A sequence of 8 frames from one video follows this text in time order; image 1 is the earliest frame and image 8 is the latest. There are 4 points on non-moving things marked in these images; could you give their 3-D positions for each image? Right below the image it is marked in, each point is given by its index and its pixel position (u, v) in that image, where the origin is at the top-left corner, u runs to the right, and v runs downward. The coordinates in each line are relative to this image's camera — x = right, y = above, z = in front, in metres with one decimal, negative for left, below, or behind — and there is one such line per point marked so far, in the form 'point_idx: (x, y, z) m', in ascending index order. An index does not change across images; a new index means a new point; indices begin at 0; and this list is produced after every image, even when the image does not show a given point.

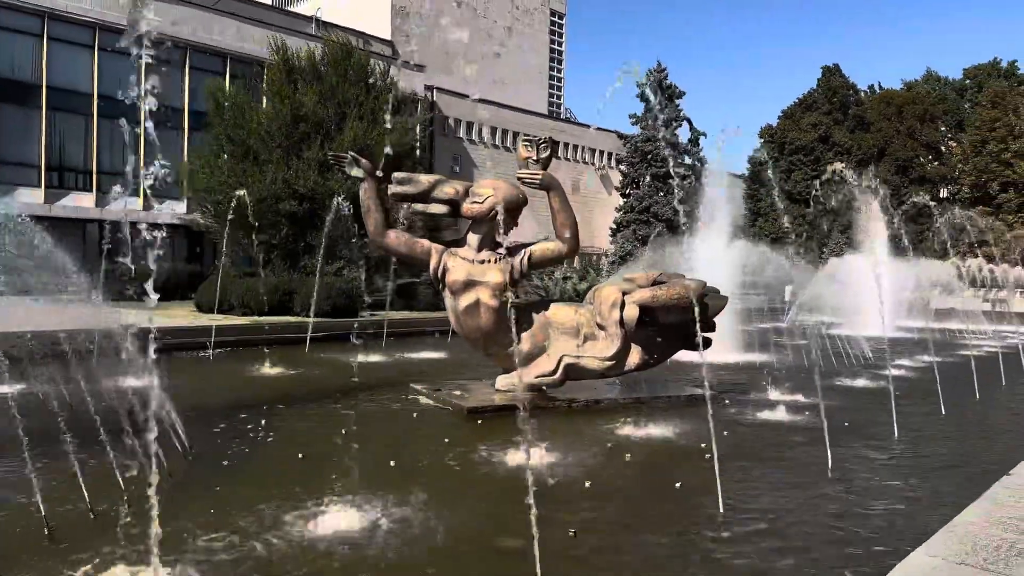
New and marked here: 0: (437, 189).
0: (-0.6, +0.8, +6.1) m
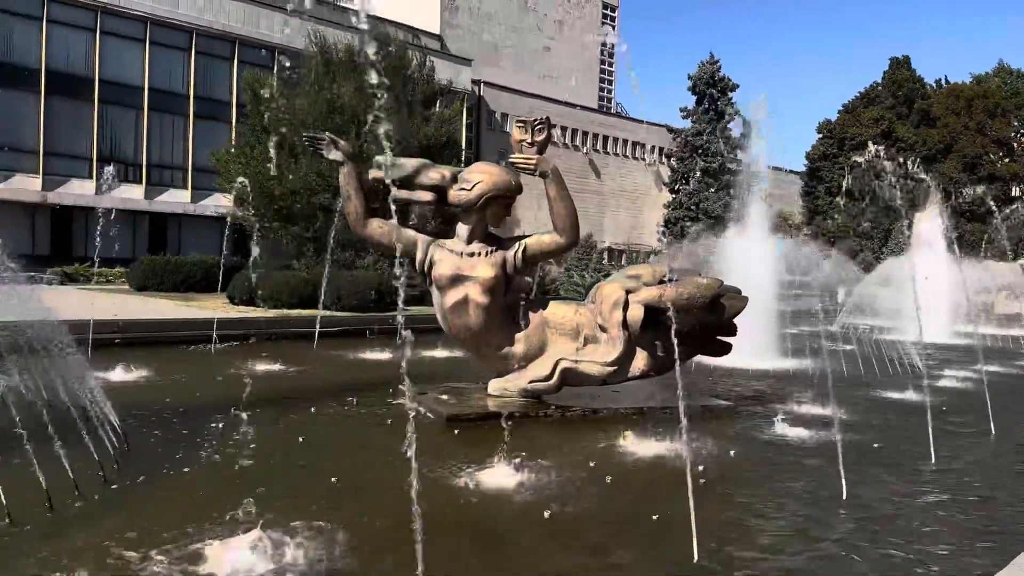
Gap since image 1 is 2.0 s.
0: (-0.7, +0.8, +5.6) m
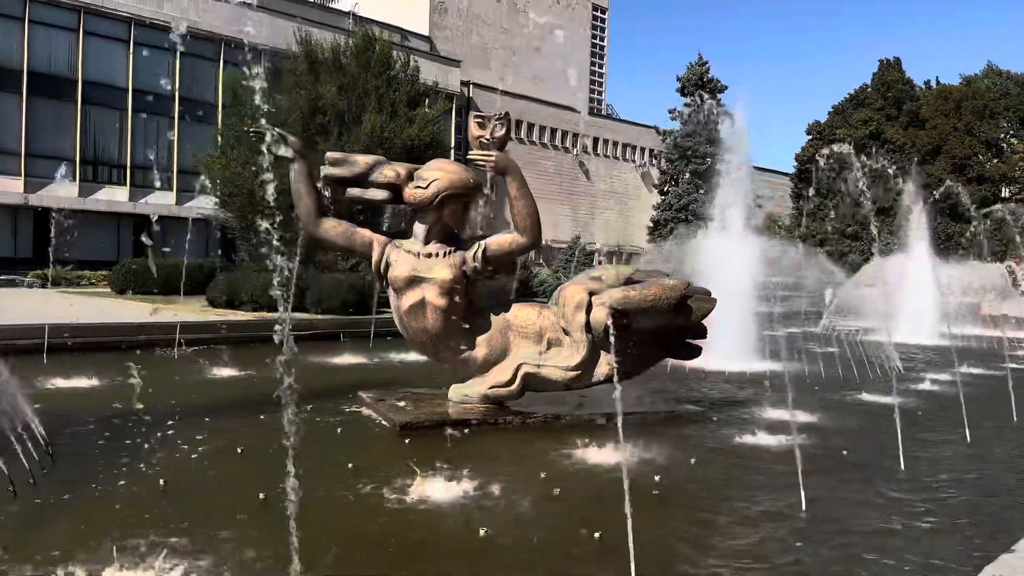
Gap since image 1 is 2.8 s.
0: (-0.9, +0.8, +5.4) m
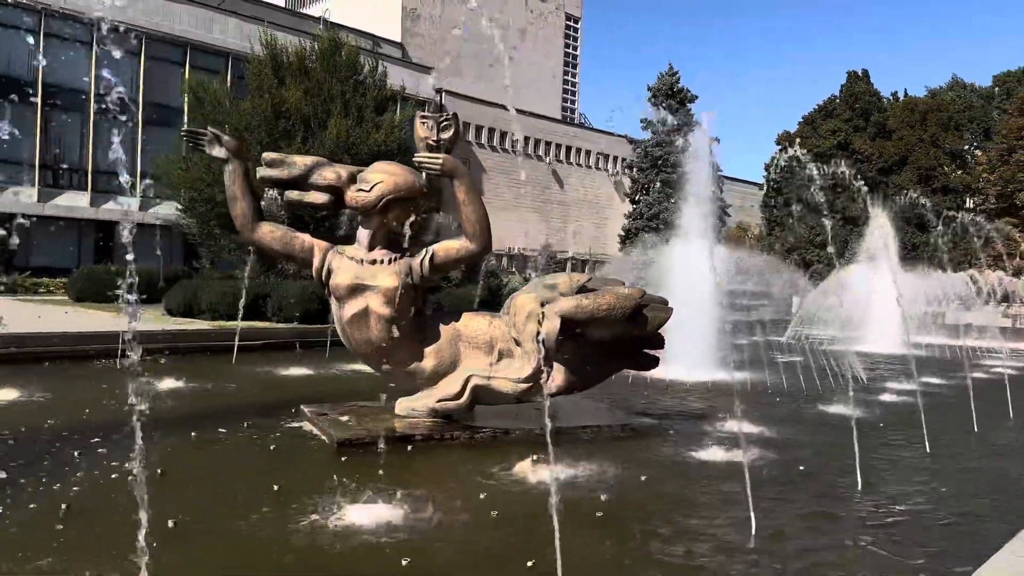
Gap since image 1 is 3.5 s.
0: (-1.3, +0.7, +5.1) m
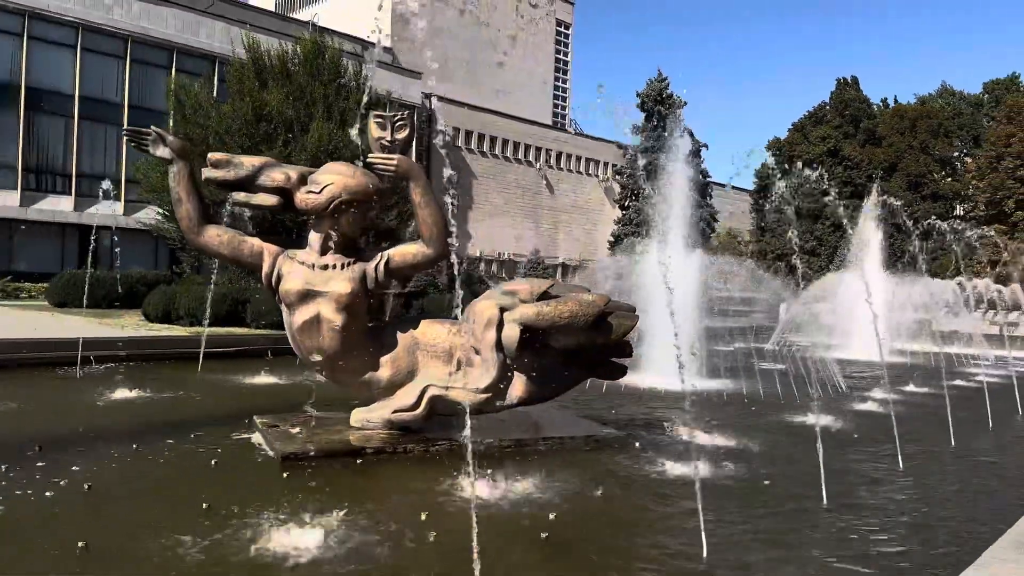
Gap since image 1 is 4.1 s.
0: (-1.6, +0.7, +4.9) m
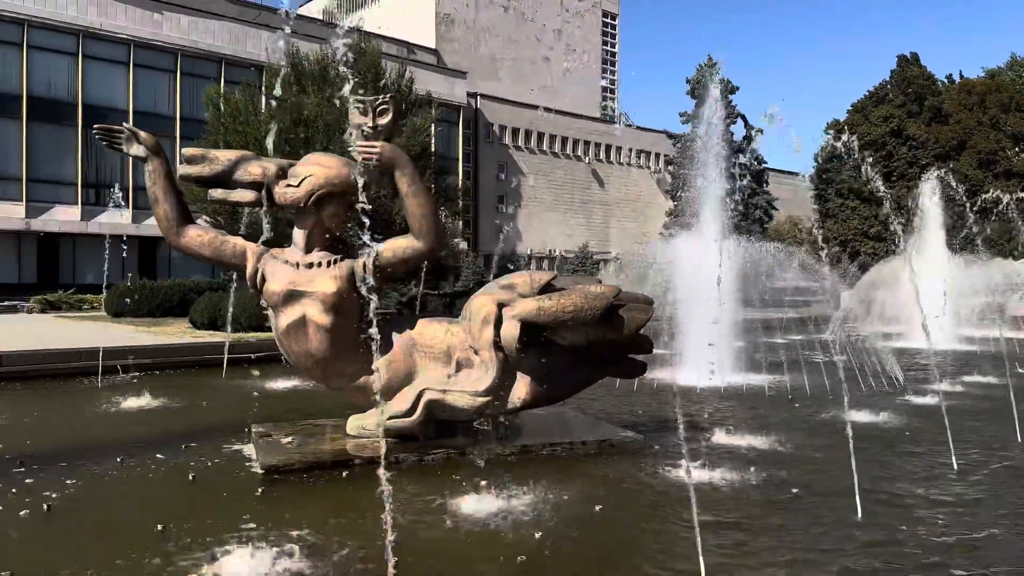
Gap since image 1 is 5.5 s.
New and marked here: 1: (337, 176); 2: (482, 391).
0: (-1.6, +0.7, +4.6) m
1: (-1.0, +0.7, +4.6) m
2: (-0.2, -0.6, +4.7) m
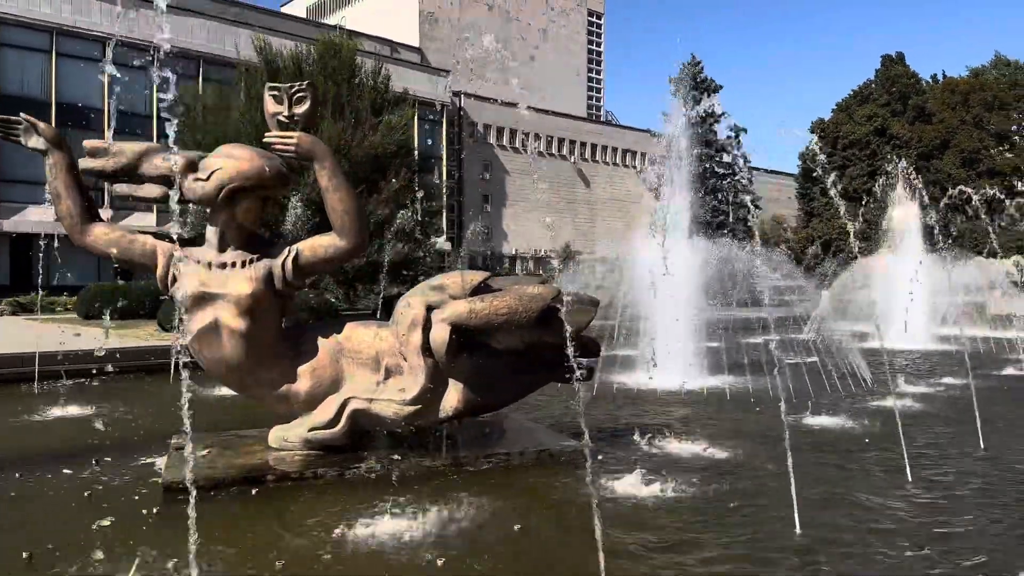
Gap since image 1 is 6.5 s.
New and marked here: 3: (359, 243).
0: (-2.0, +0.7, +4.3) m
1: (-1.4, +0.6, +4.2) m
2: (-0.6, -0.6, +4.4) m
3: (-0.9, +0.3, +4.4) m
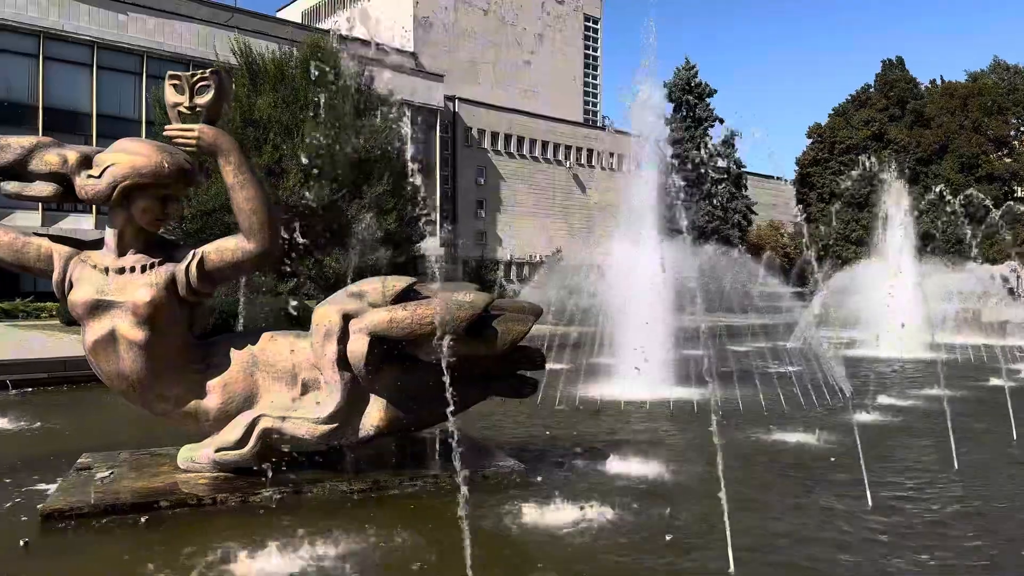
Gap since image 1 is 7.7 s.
0: (-2.4, +0.7, +3.9) m
1: (-1.8, +0.6, +3.9) m
2: (-1.0, -0.7, +4.0) m
3: (-1.2, +0.2, +4.0) m
